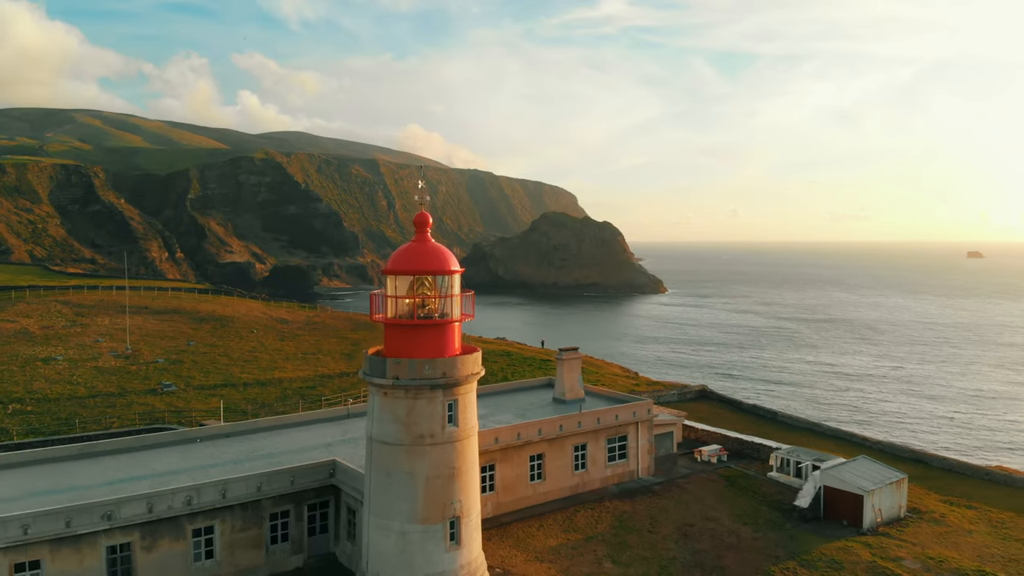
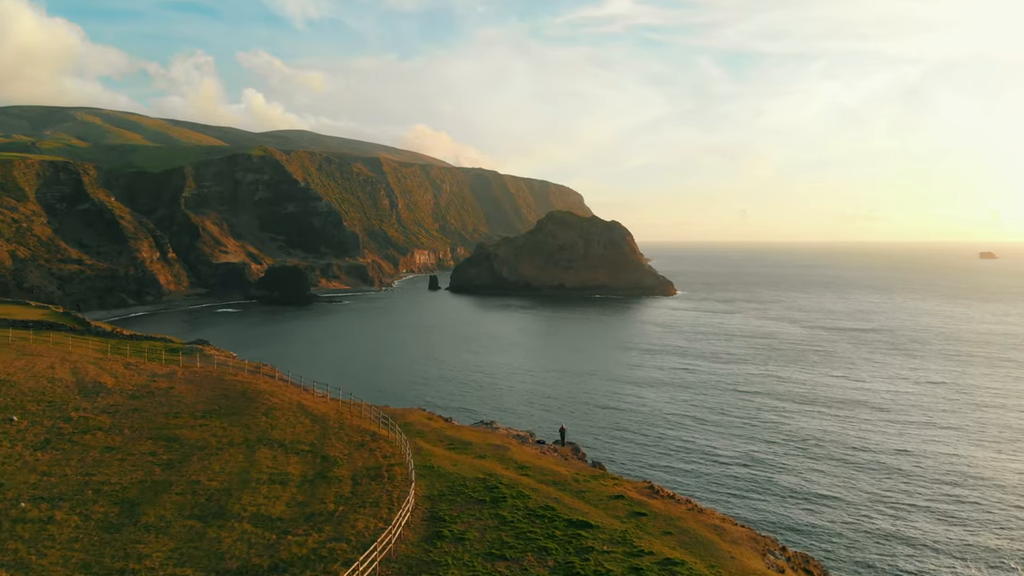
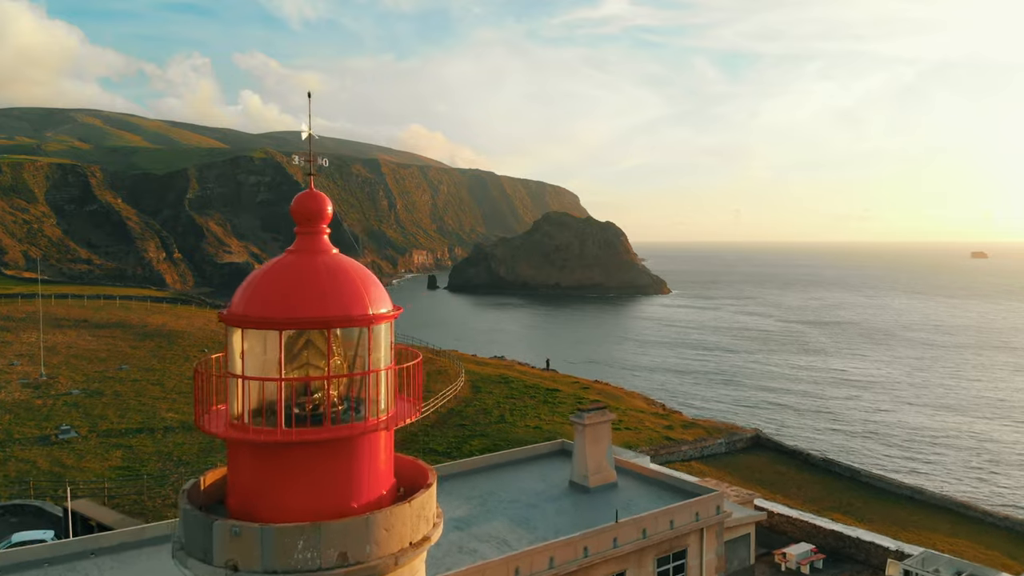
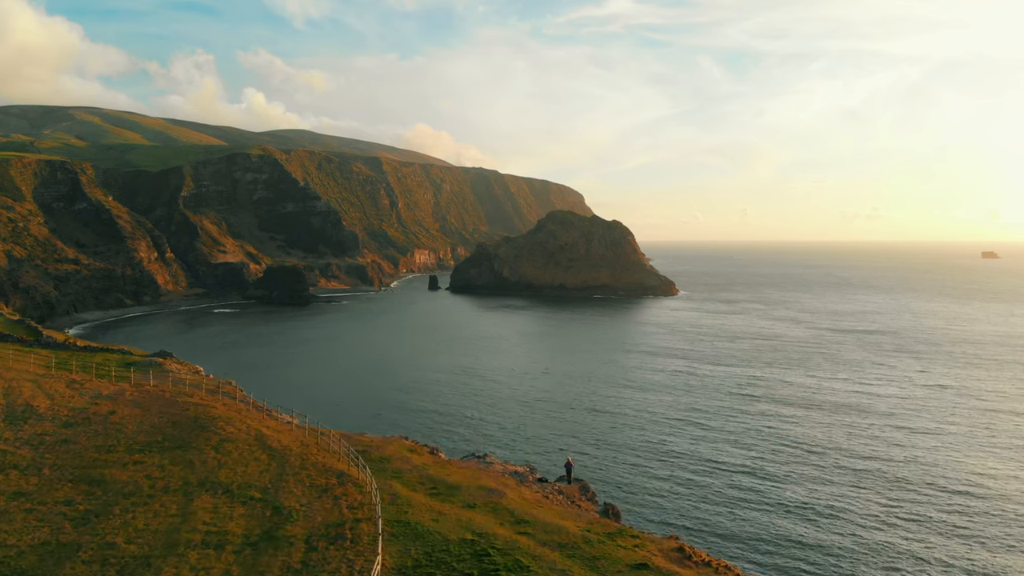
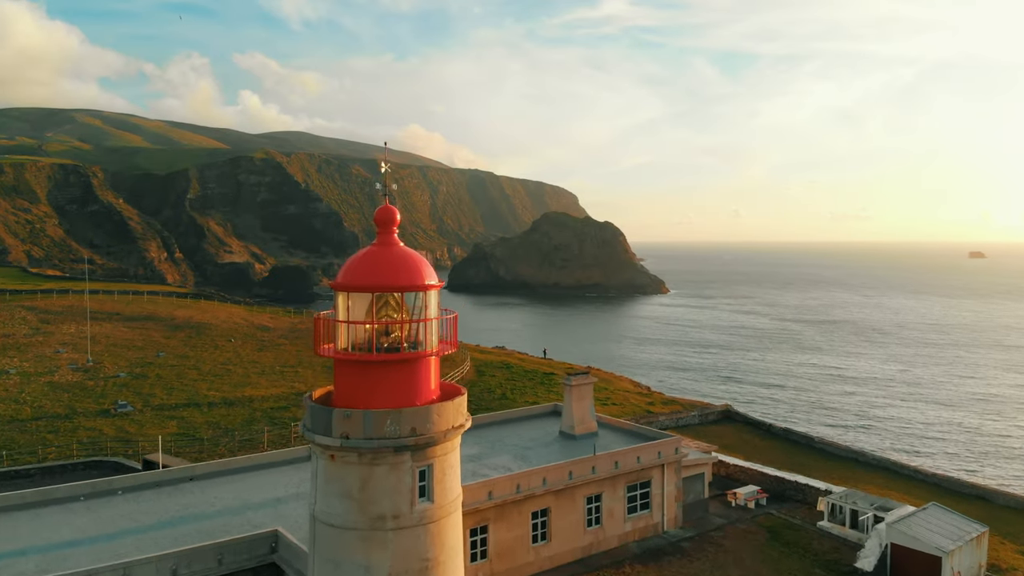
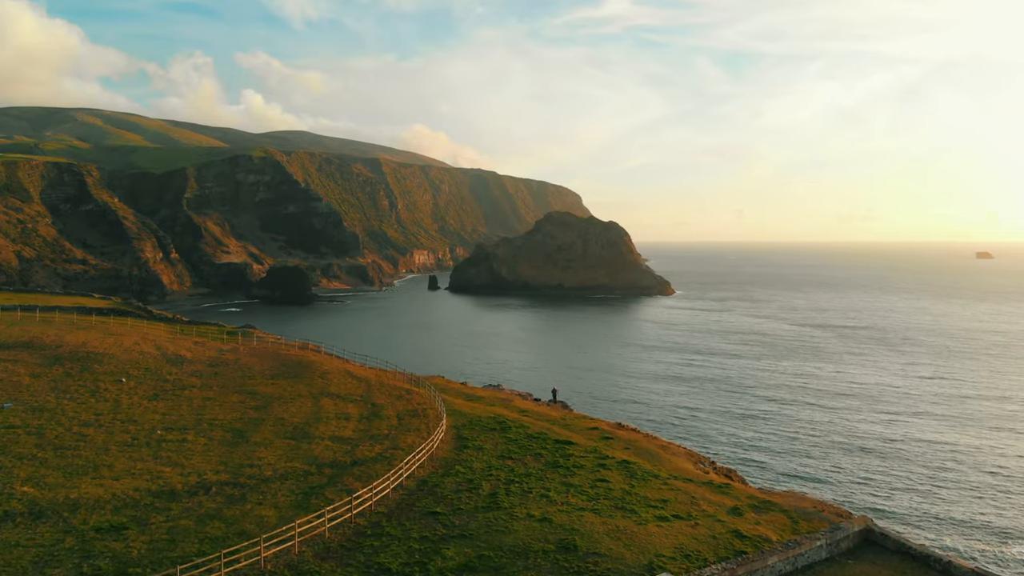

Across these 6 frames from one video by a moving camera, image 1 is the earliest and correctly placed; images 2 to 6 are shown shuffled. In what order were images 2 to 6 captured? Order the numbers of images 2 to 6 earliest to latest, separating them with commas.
5, 3, 6, 2, 4
